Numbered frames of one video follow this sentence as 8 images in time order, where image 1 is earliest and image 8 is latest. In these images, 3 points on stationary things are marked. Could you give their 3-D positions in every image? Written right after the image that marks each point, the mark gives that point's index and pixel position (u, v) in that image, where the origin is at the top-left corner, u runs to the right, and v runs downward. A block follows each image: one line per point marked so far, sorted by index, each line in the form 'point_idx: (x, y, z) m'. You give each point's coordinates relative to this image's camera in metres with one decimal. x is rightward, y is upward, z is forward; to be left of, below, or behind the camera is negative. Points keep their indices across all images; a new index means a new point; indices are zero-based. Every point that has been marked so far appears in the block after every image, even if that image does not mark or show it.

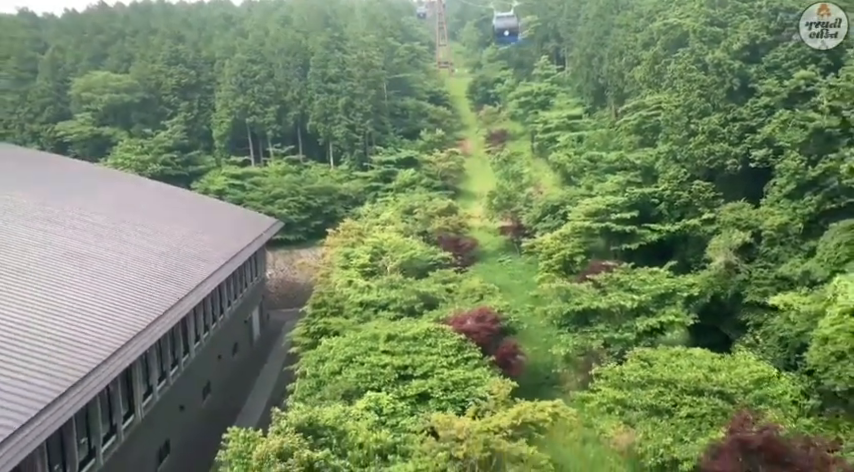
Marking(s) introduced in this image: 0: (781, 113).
0: (+7.5, +2.7, +15.8) m
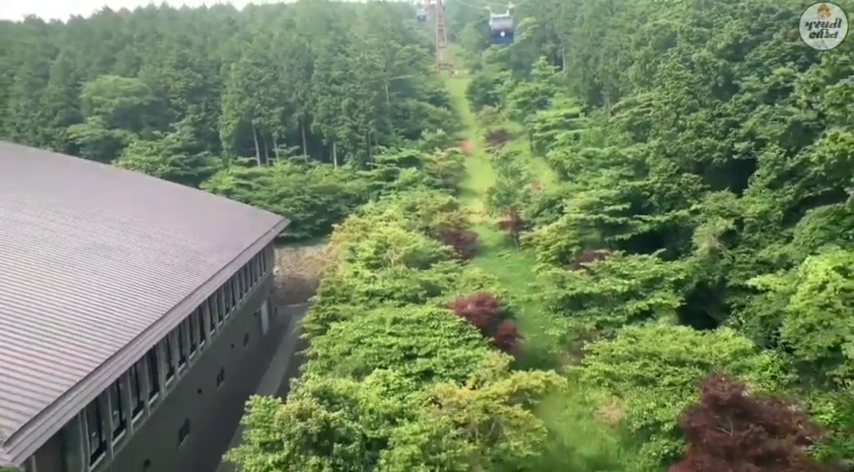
0: (+7.5, +2.9, +16.7) m
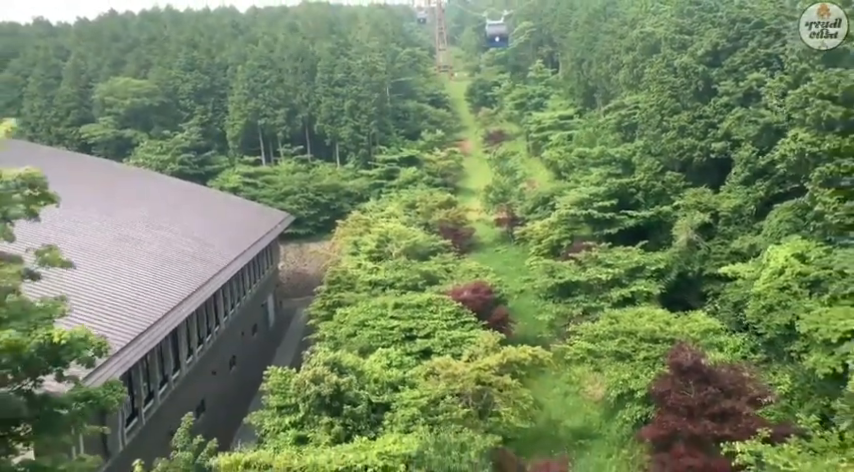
0: (+7.5, +3.1, +18.0) m
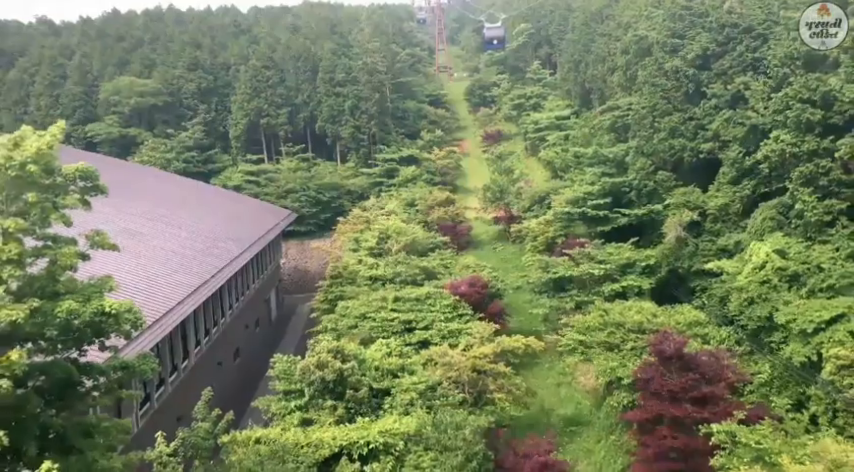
0: (+7.5, +3.1, +18.6) m
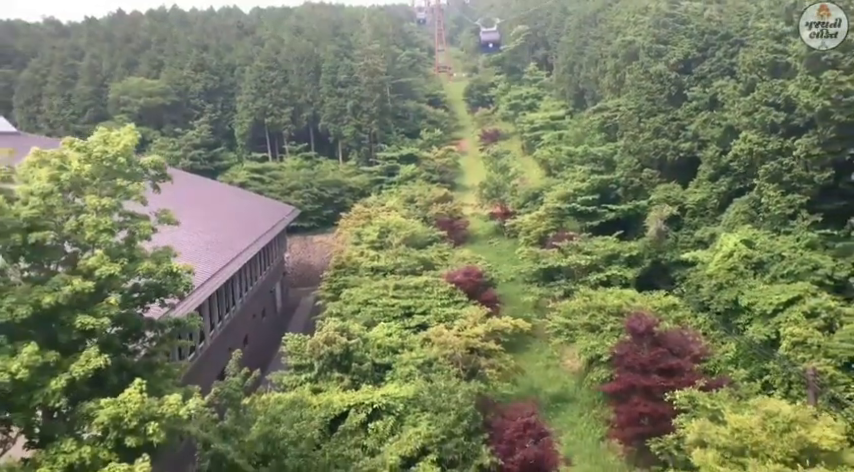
0: (+7.5, +3.3, +19.8) m
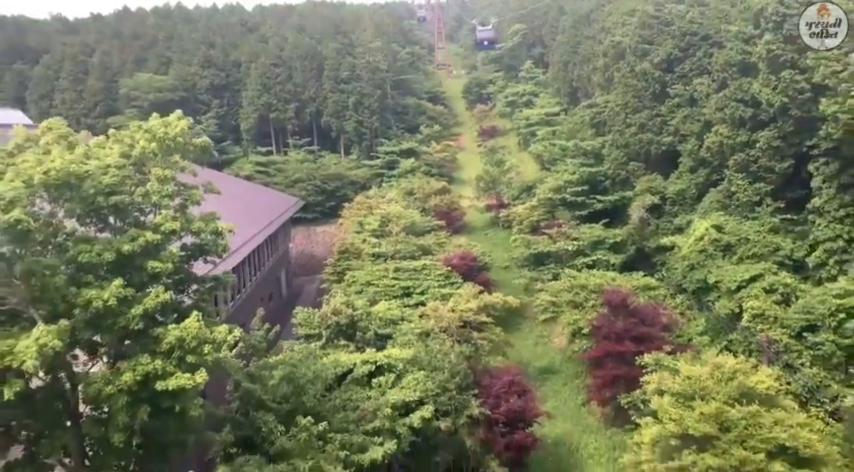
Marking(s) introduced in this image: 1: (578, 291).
0: (+7.4, +3.6, +21.2) m
1: (+3.3, -1.2, +16.0) m
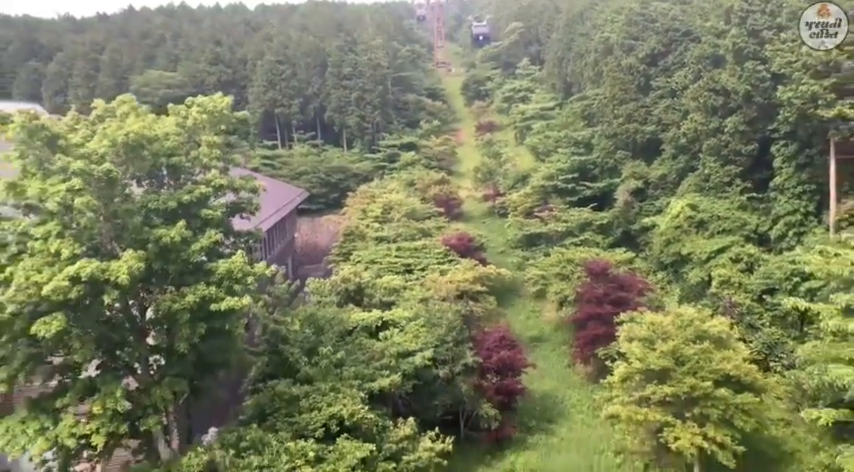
0: (+7.4, +4.1, +22.6) m
1: (+3.3, -0.7, +17.5) m
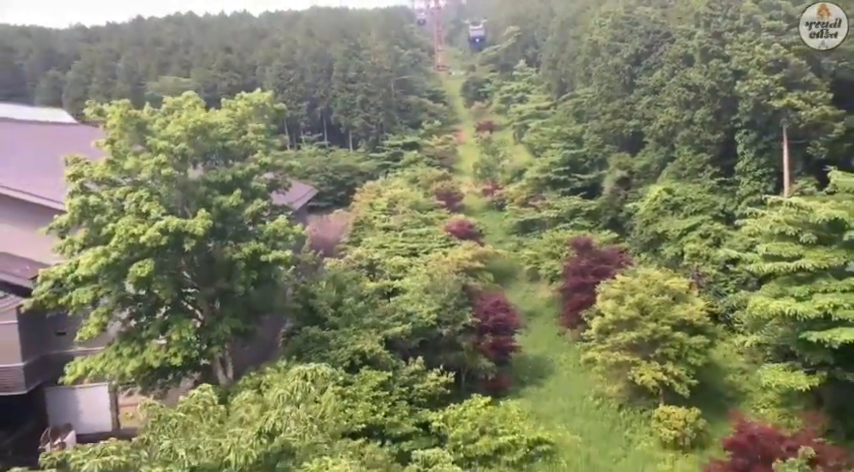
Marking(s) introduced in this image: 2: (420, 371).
0: (+7.5, +4.6, +24.6) m
1: (+3.4, -0.3, +19.4) m
2: (-0.1, -2.0, +11.0) m
